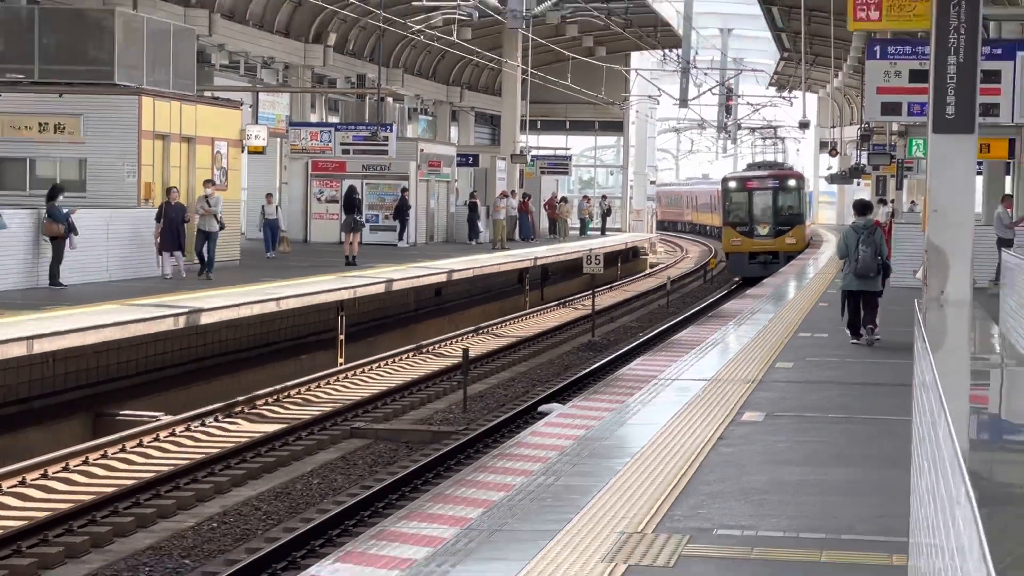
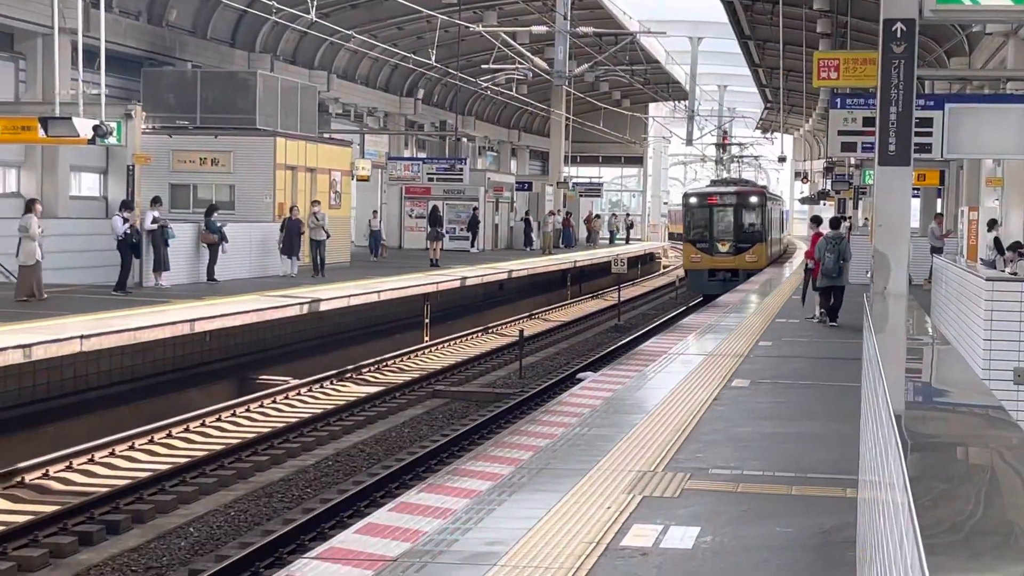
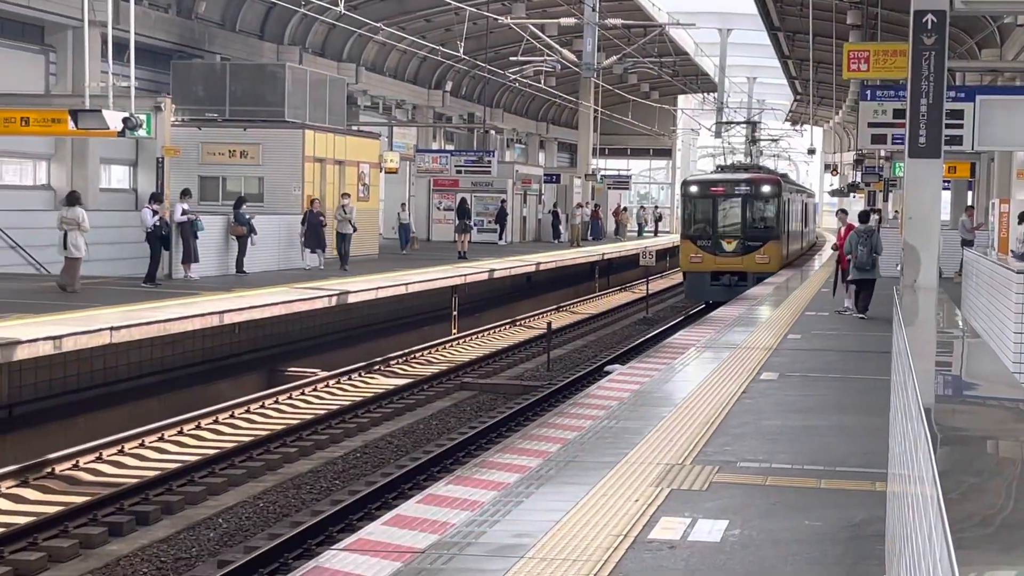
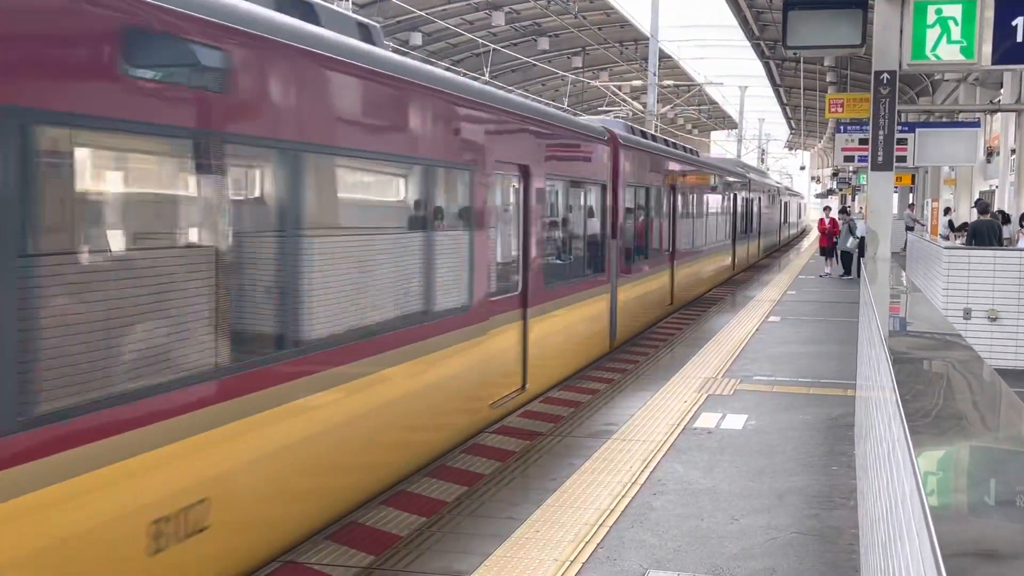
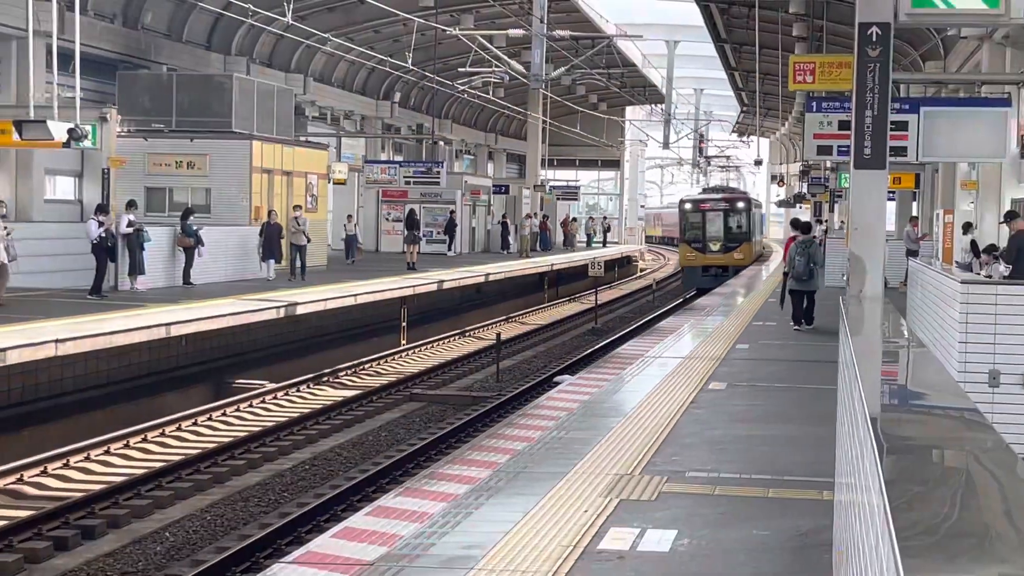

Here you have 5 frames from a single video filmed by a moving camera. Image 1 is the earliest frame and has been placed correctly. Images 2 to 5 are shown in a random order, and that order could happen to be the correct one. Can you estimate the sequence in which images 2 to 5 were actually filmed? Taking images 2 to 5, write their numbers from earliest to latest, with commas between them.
5, 2, 3, 4
